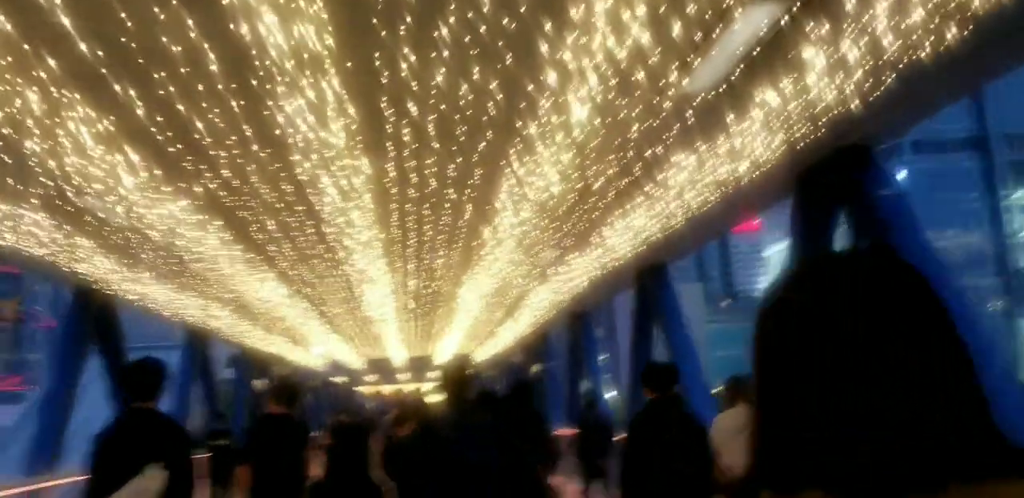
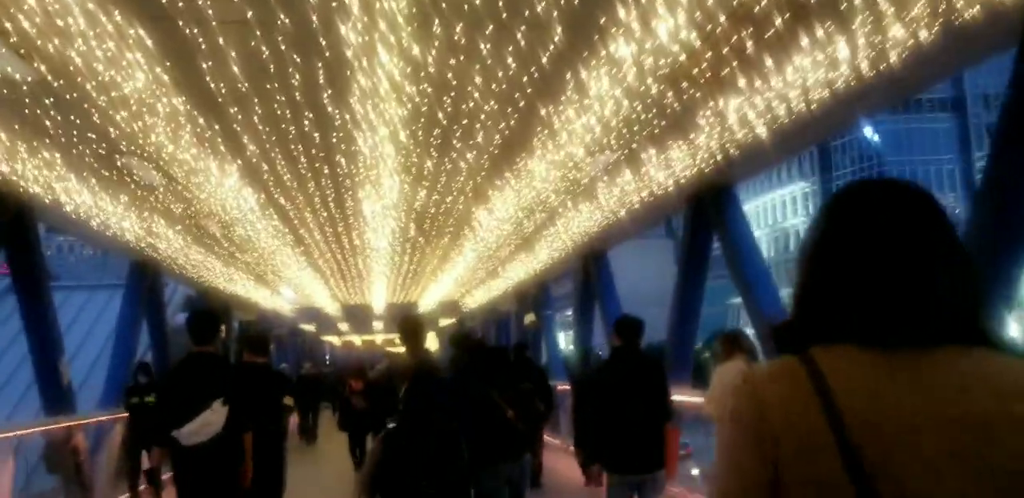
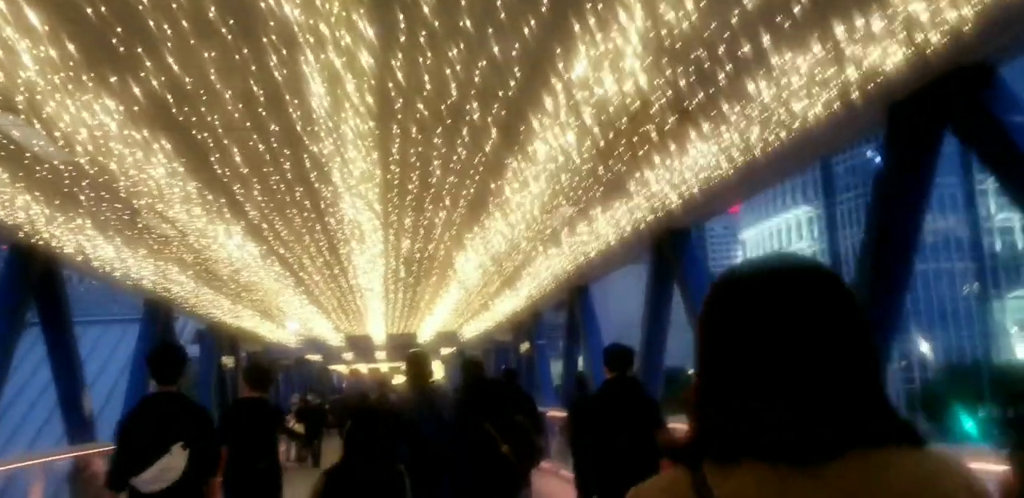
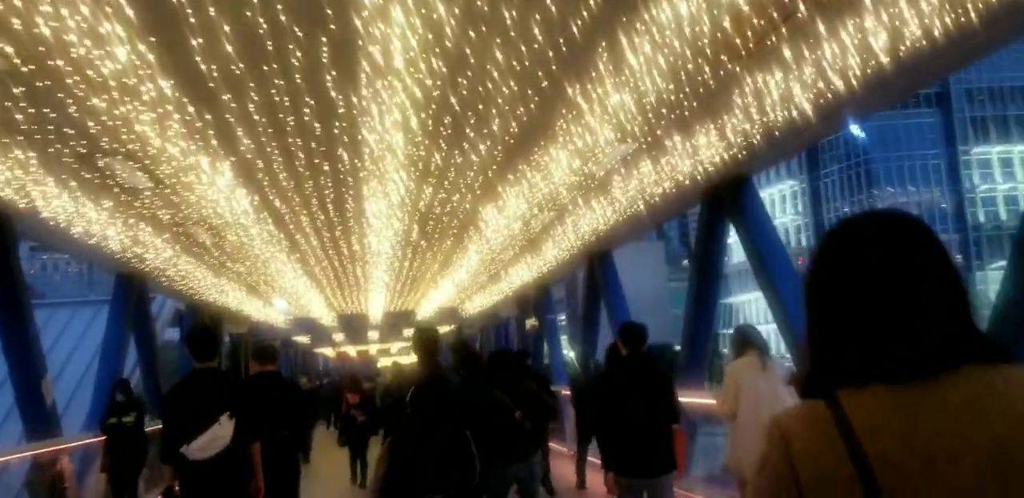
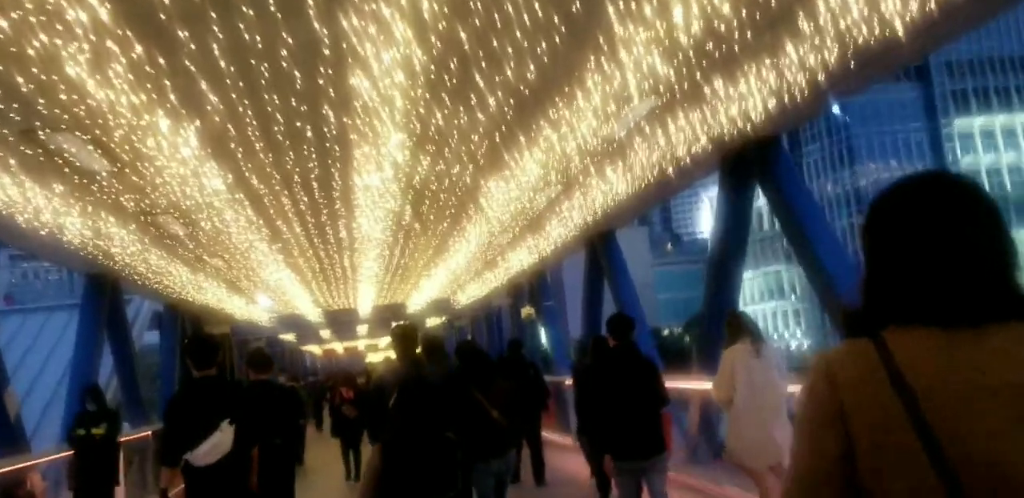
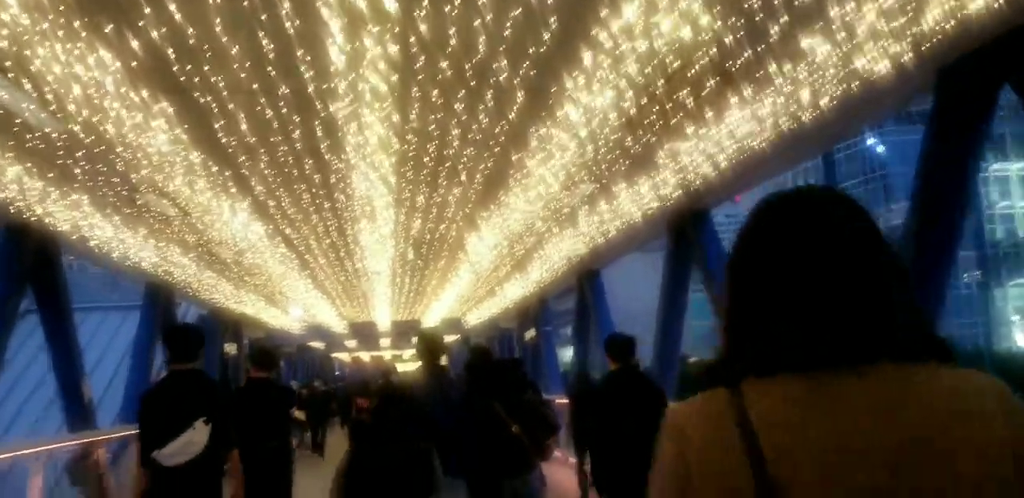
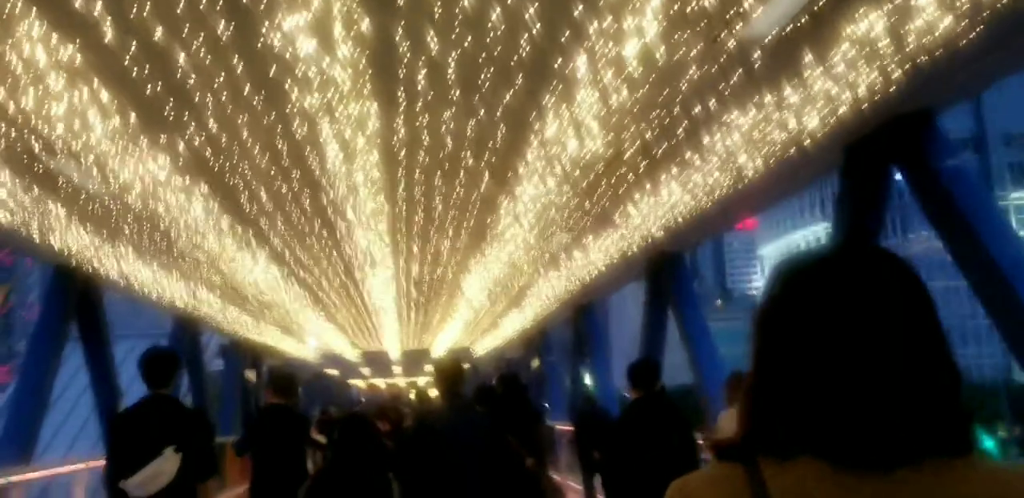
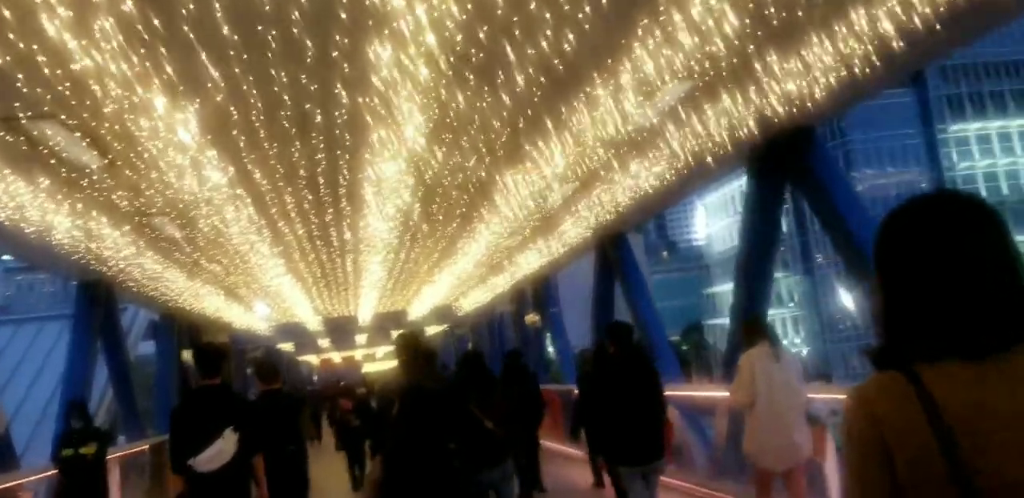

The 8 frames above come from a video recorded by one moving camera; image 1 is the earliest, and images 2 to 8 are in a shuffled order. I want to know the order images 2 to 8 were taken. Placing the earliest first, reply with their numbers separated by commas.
7, 3, 6, 2, 4, 5, 8
